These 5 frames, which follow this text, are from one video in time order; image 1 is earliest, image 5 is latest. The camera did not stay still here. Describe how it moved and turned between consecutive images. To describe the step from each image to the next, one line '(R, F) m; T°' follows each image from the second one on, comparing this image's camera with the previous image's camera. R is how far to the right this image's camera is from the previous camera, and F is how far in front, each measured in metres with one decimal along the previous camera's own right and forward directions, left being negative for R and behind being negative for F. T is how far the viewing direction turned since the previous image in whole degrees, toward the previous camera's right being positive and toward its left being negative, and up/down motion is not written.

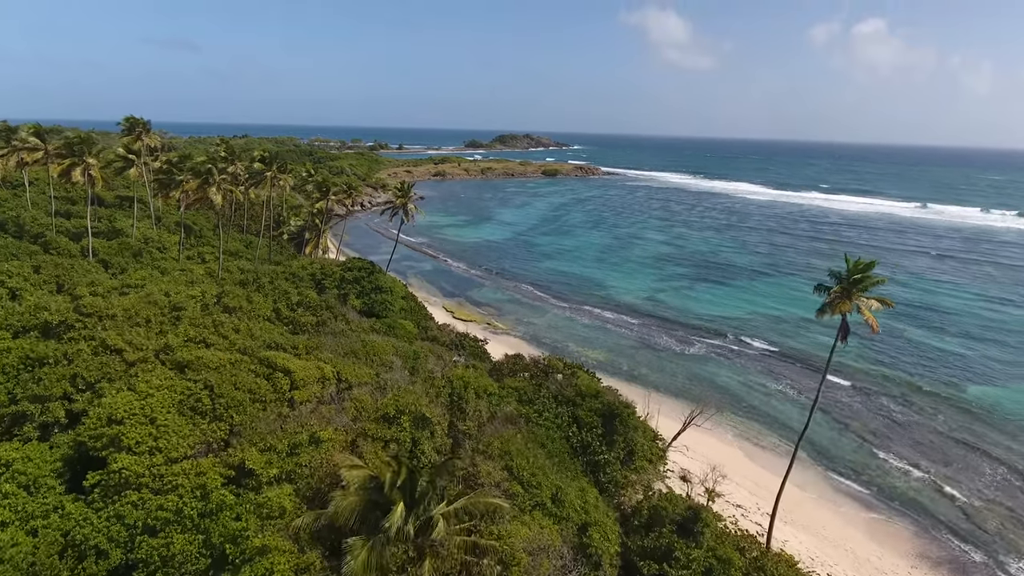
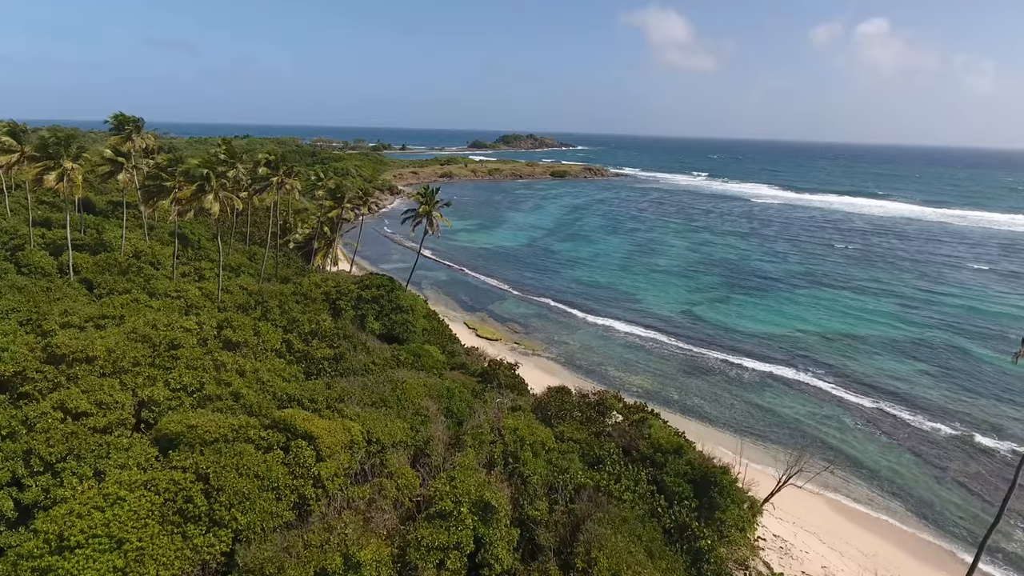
(-2.5, +4.5) m; 0°
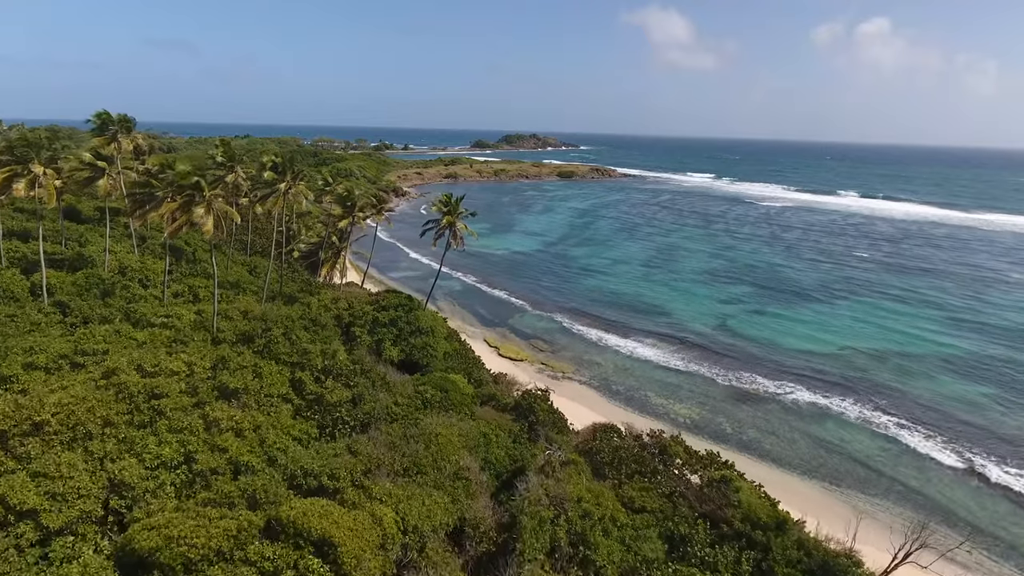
(-2.0, +3.9) m; 0°
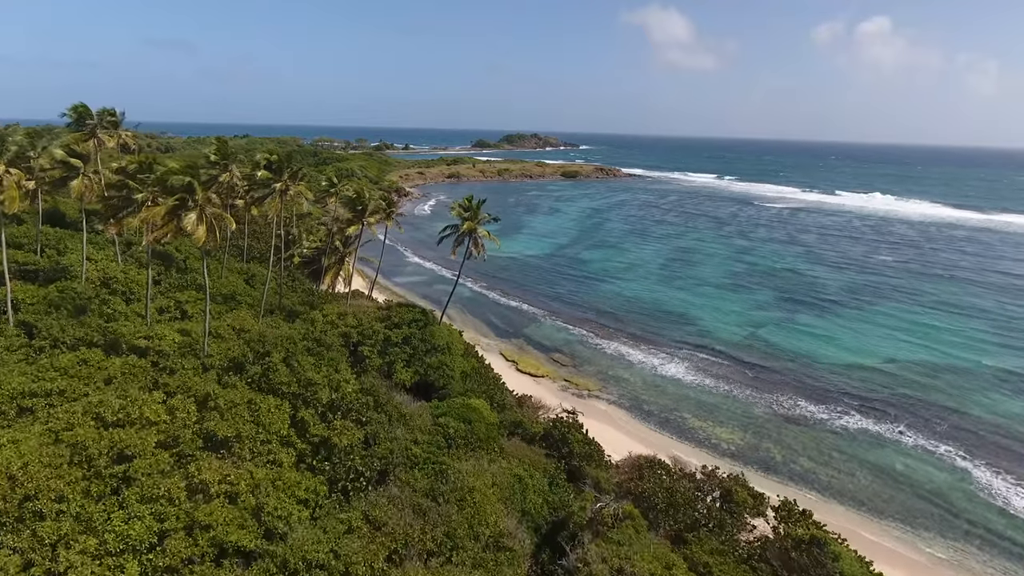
(-1.4, +3.2) m; 0°
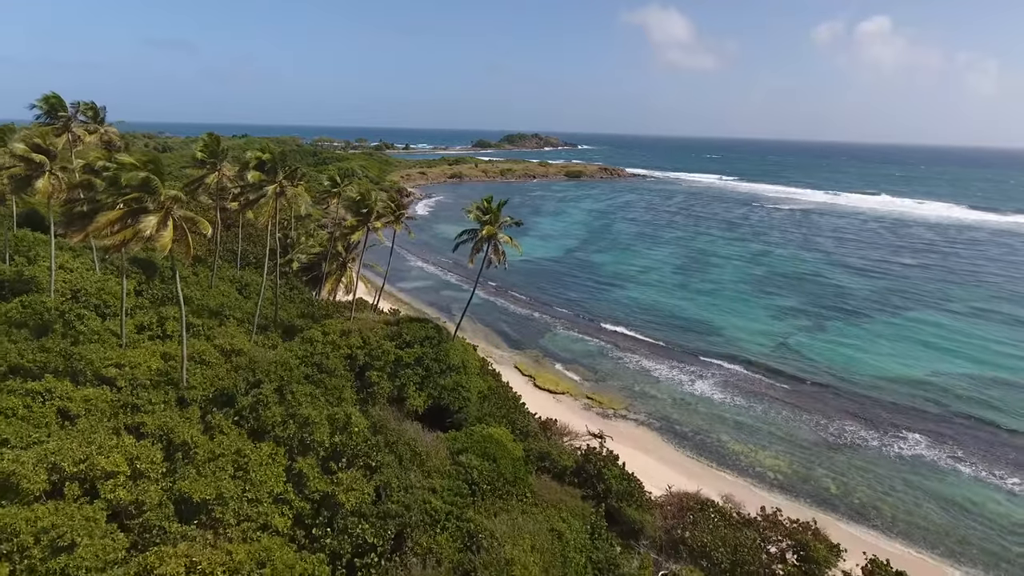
(-1.2, +3.0) m; 0°
